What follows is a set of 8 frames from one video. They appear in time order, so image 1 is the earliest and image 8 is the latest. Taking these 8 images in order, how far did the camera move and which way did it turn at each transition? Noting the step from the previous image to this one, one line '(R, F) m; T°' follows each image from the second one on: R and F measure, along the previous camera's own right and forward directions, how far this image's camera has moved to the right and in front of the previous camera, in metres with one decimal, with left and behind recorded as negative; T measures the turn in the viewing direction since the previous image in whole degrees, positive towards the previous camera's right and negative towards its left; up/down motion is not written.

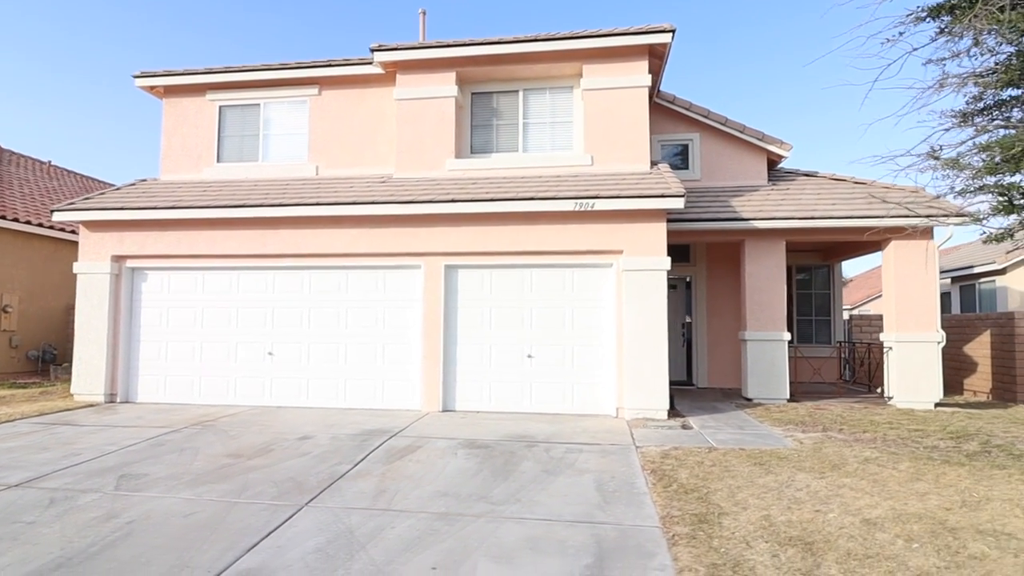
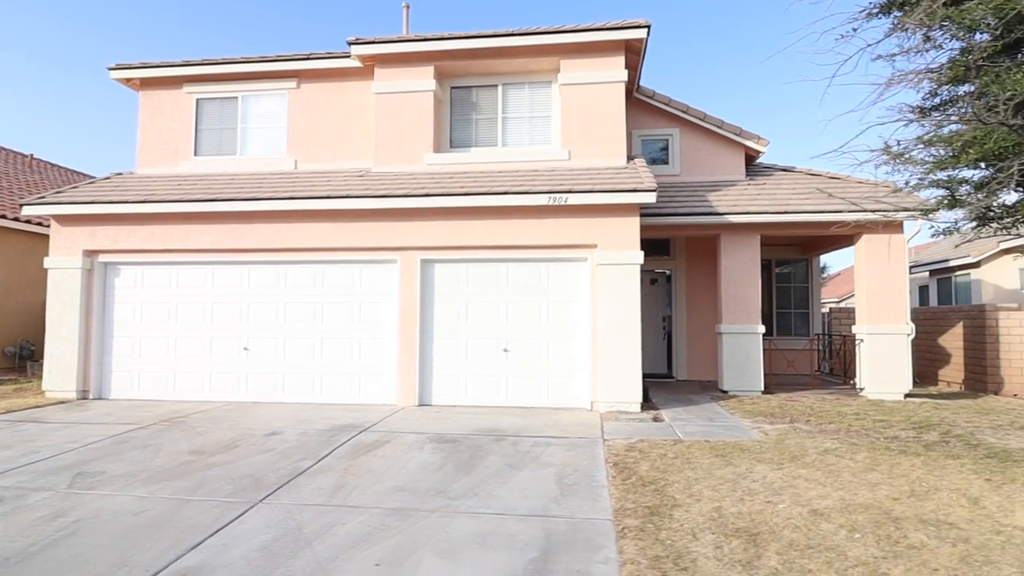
(+0.3, 0.0) m; +1°
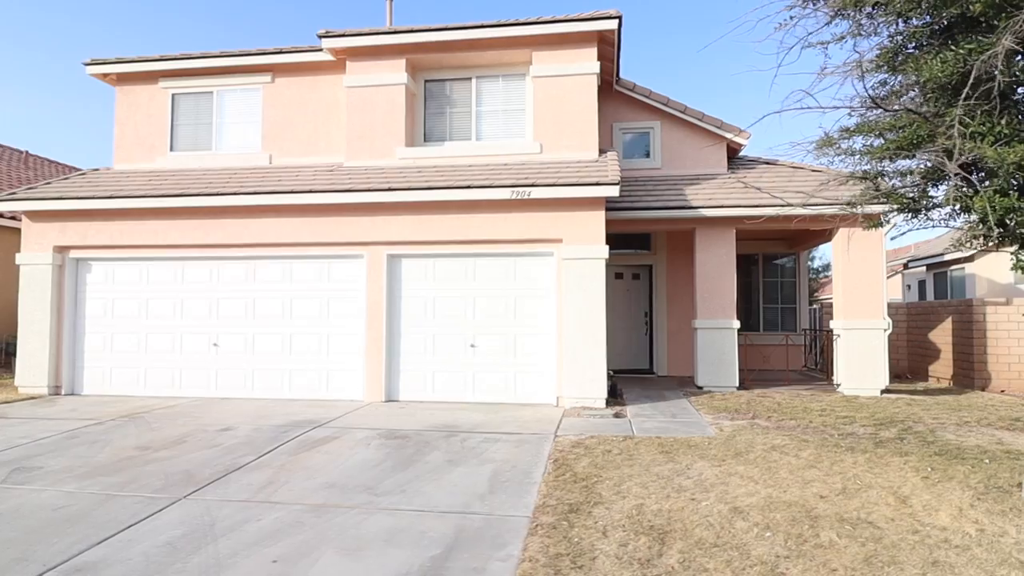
(+0.8, +0.1) m; -1°
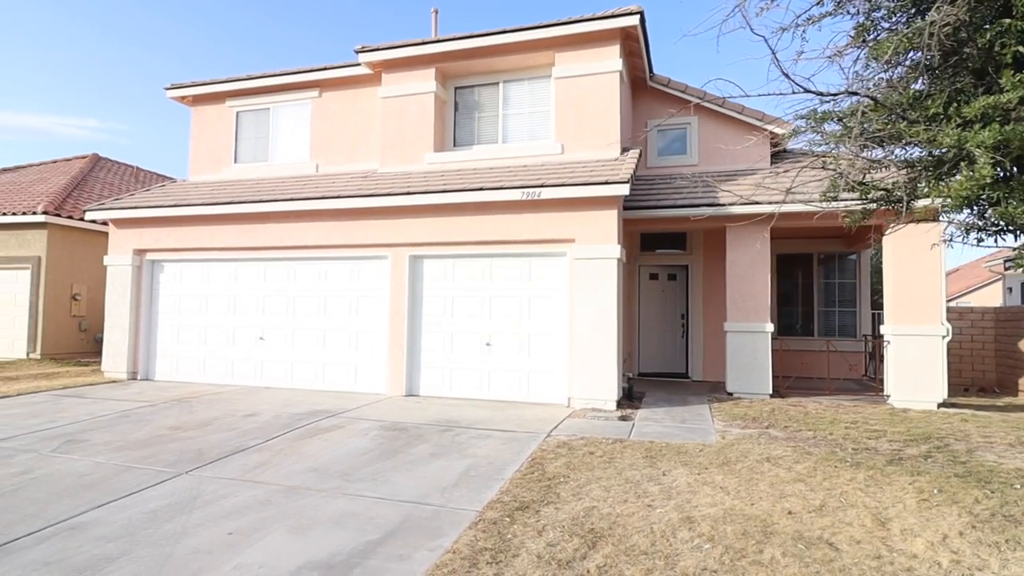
(+1.0, +0.1) m; -8°
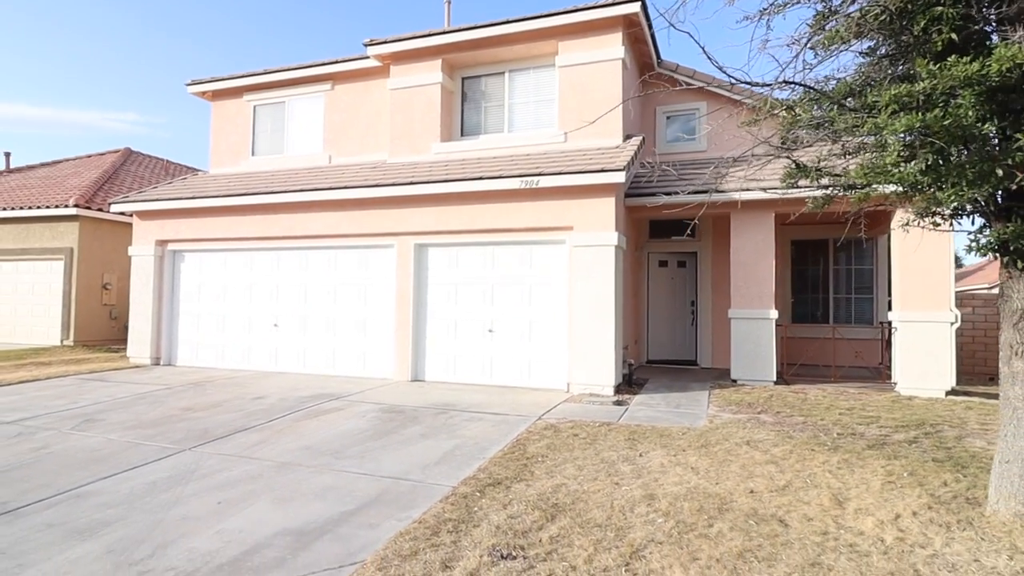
(+0.5, -0.2) m; -3°
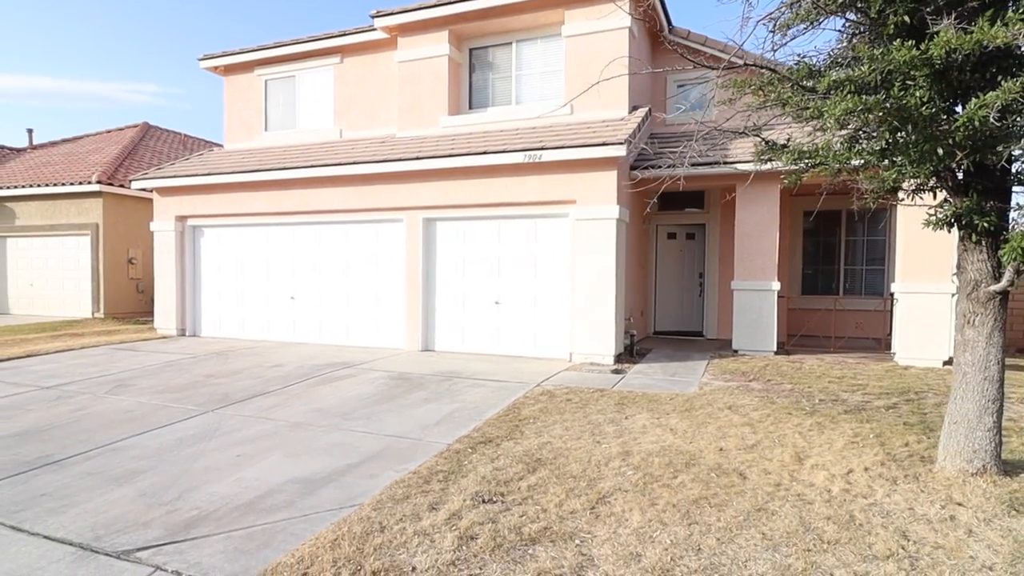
(+0.3, -0.4) m; -2°
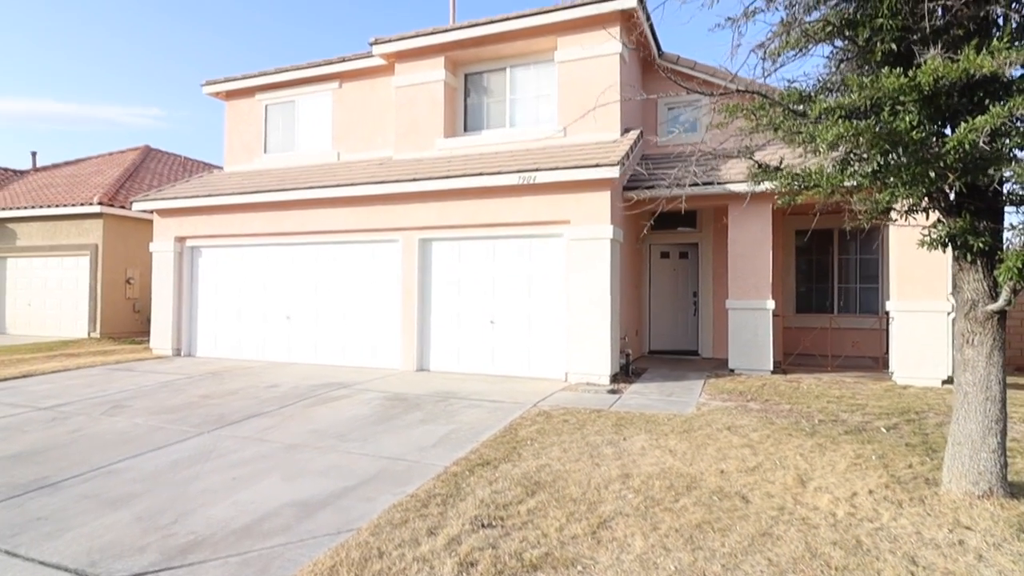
(0.0, 0.0) m; +1°
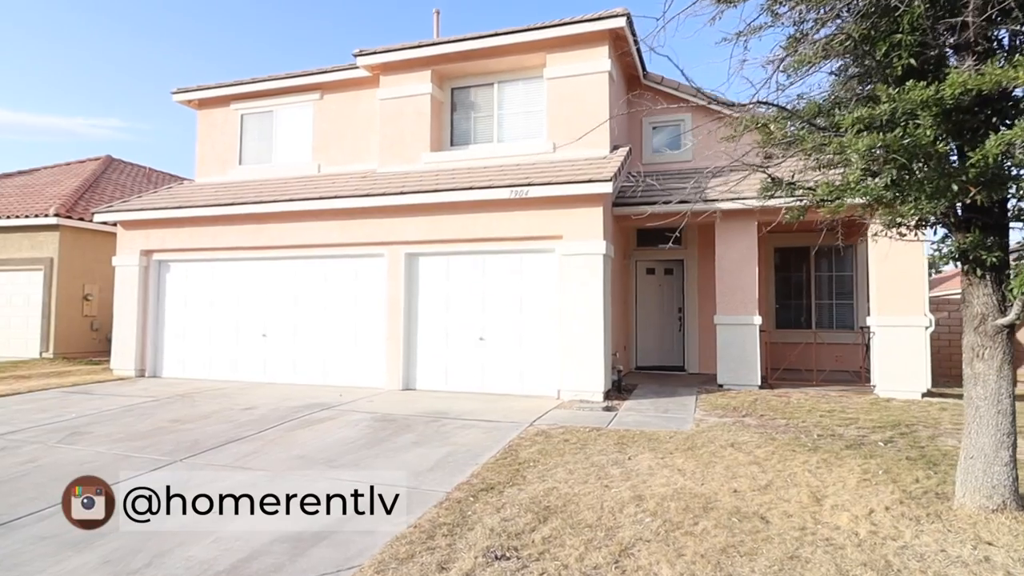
(-0.3, +0.1) m; +3°
